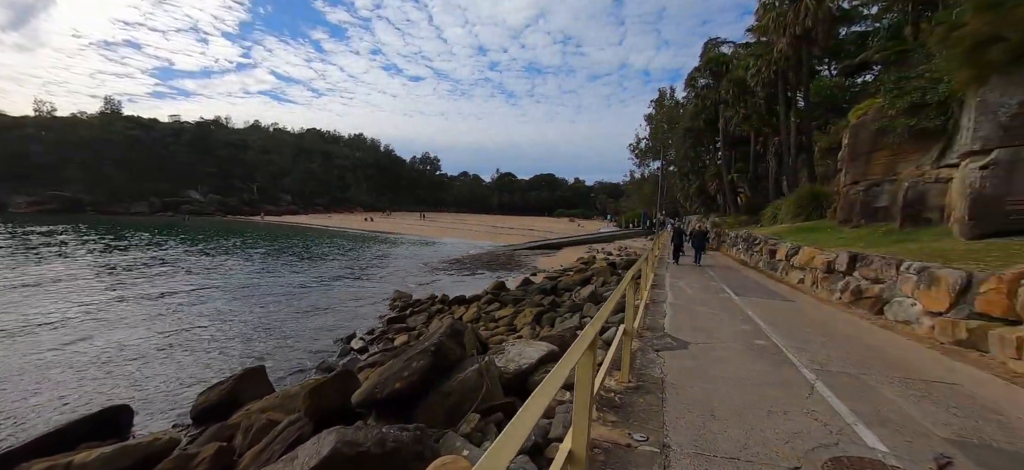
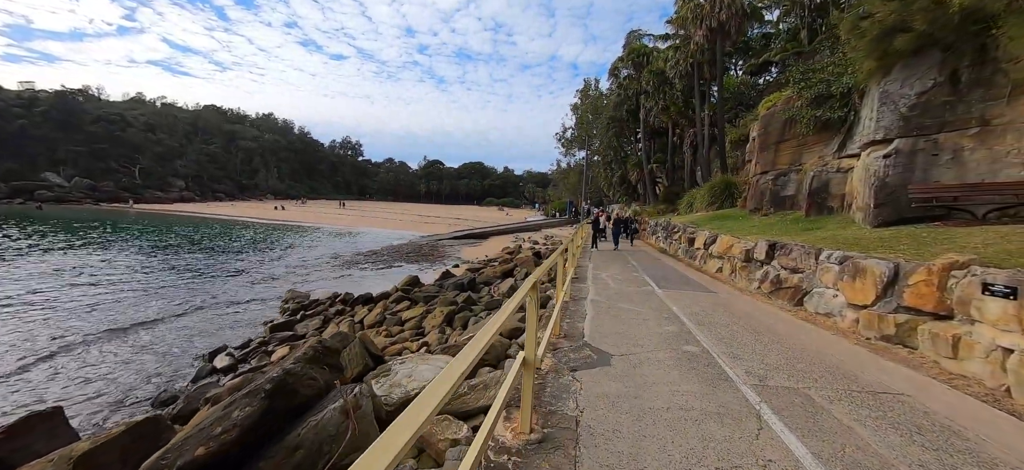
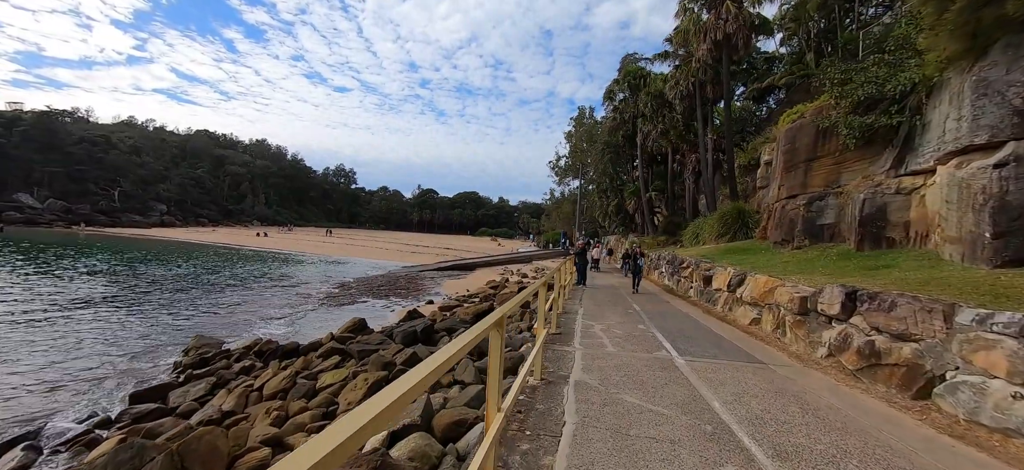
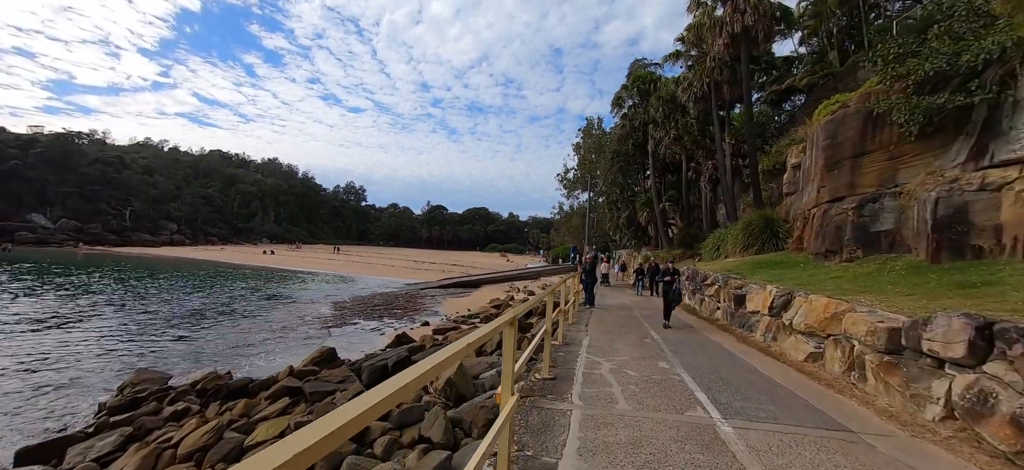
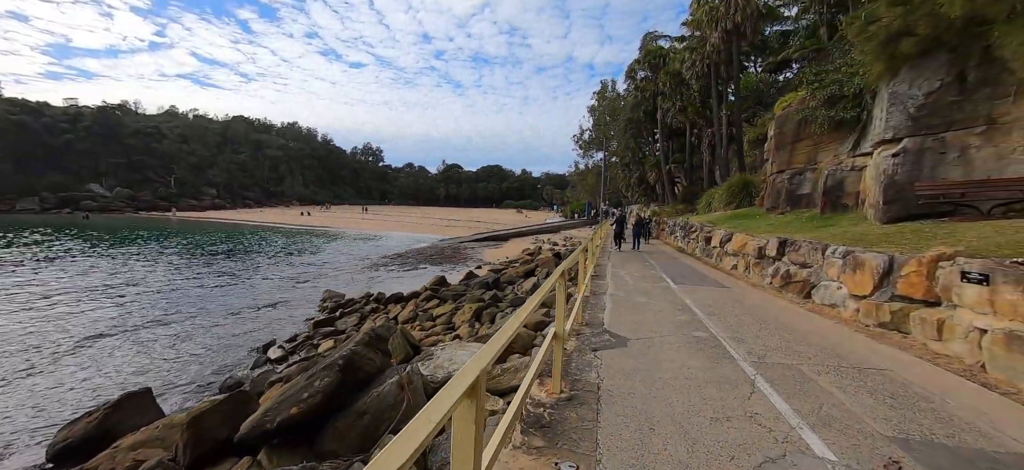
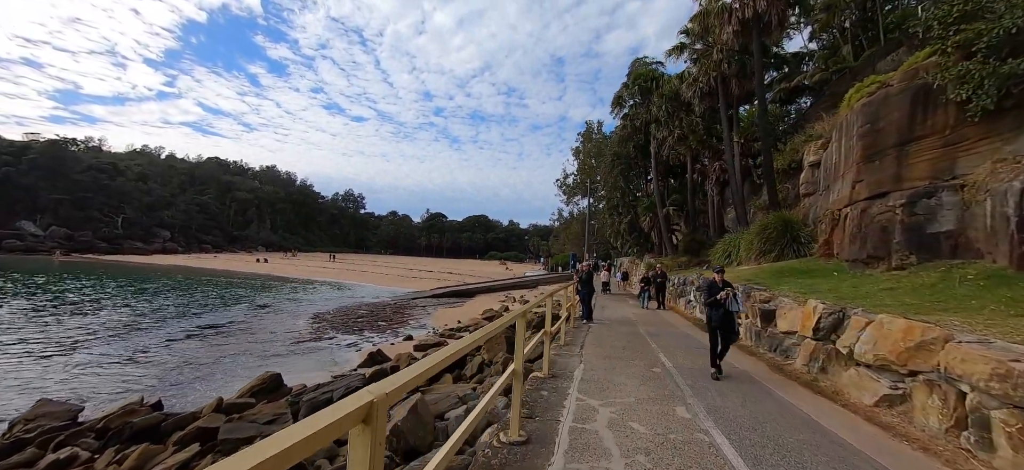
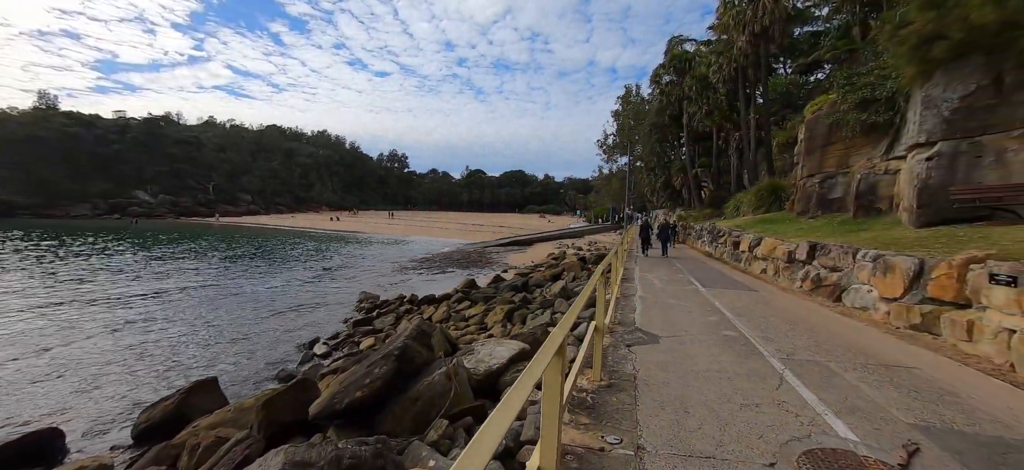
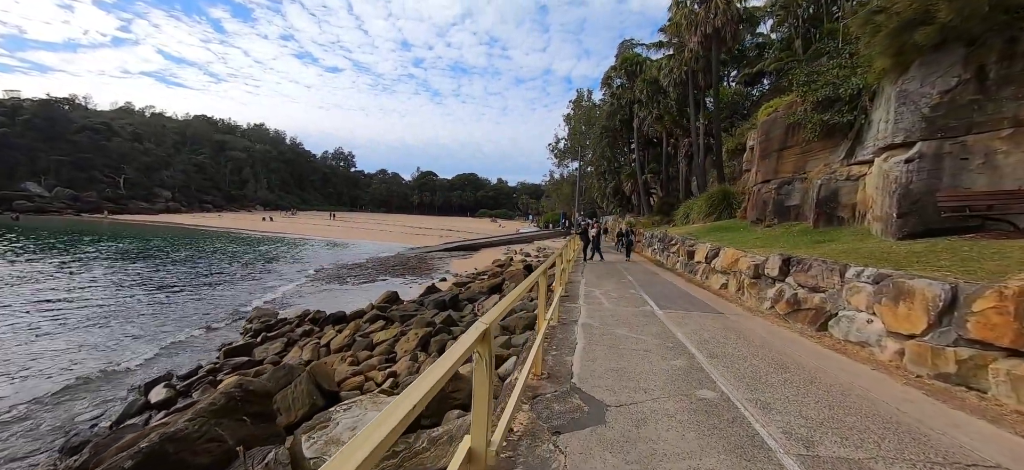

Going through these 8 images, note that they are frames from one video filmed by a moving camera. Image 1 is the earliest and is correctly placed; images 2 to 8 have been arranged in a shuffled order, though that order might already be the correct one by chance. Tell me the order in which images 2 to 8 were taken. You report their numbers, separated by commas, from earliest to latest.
7, 5, 2, 8, 3, 4, 6
